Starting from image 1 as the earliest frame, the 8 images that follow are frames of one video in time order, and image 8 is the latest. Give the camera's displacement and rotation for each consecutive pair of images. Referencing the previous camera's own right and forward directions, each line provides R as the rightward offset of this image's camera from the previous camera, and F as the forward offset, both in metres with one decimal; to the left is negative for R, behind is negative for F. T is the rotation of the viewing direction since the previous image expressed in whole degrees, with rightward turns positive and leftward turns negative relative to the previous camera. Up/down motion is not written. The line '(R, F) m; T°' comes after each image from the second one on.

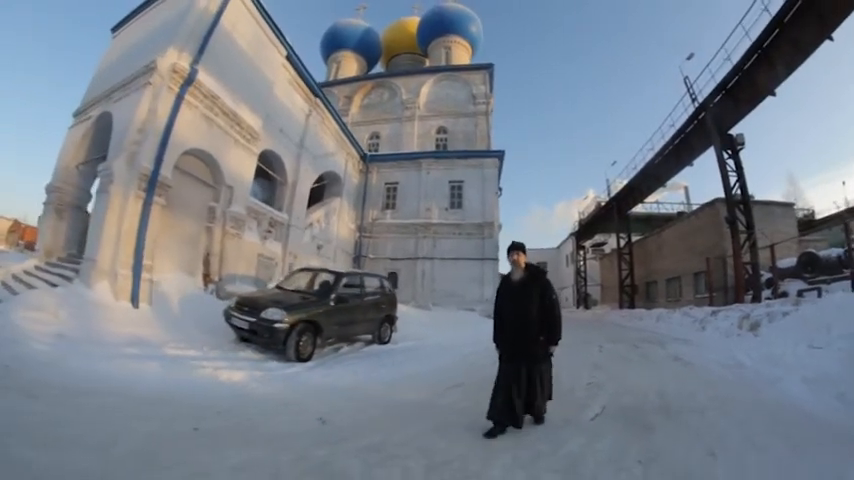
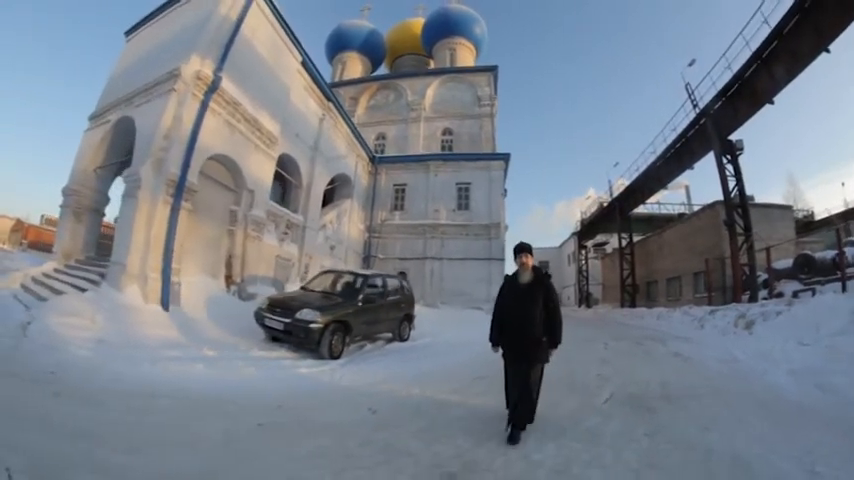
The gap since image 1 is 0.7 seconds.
(-0.3, -0.5) m; 0°
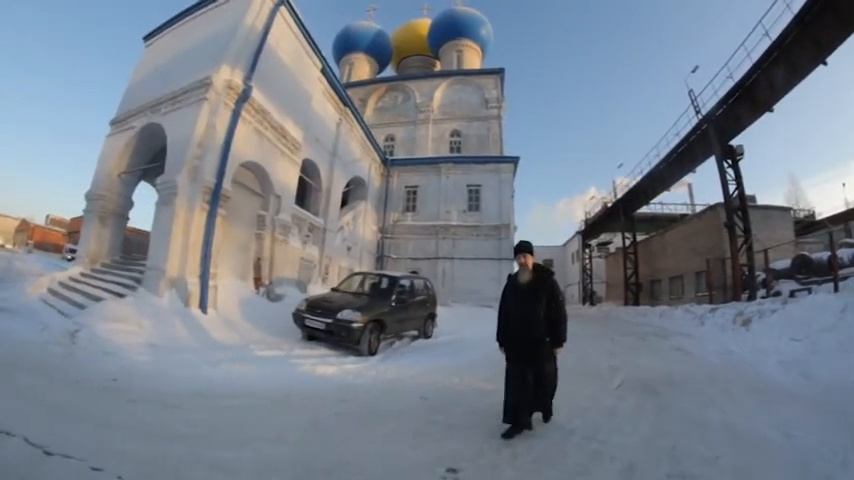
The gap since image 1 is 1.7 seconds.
(-0.4, -0.6) m; 0°
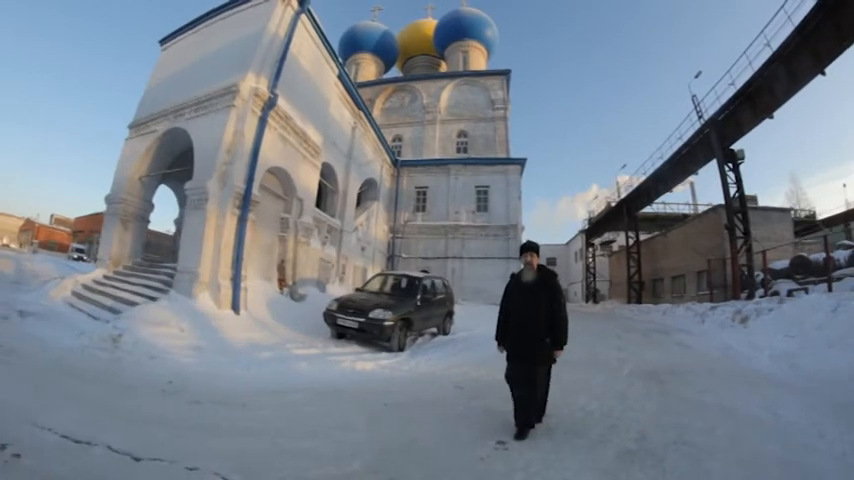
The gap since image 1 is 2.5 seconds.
(-0.4, -0.6) m; 0°
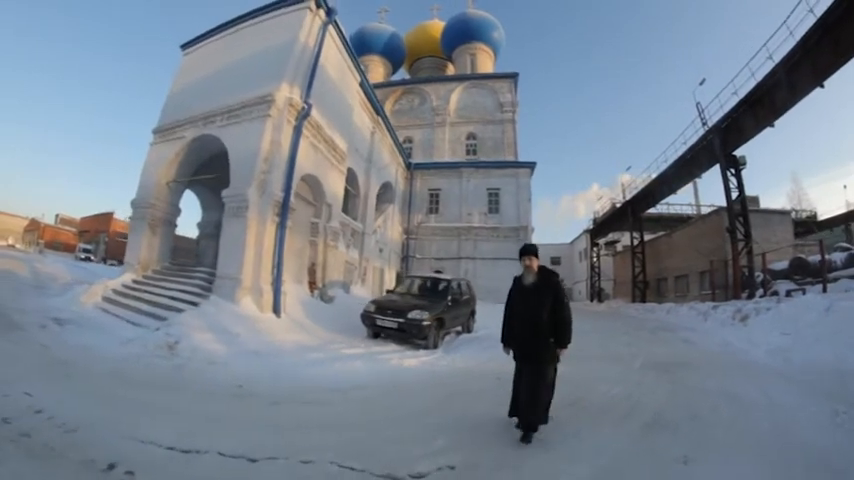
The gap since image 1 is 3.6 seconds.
(-0.5, -0.7) m; 0°
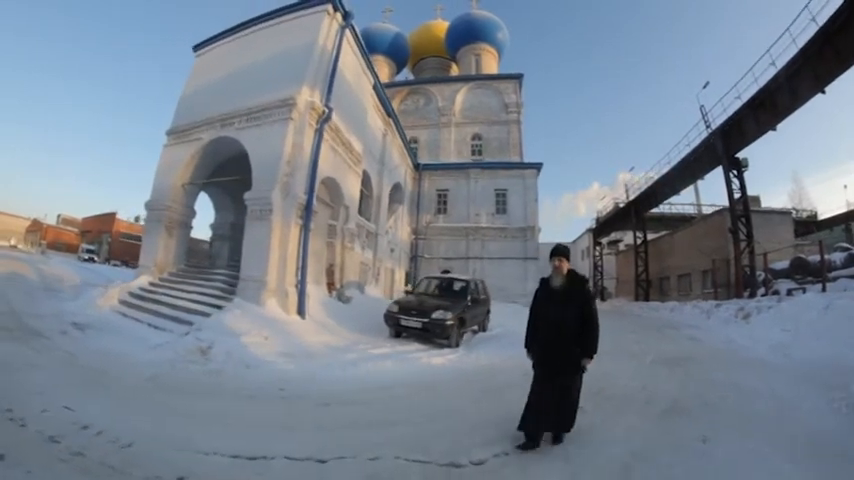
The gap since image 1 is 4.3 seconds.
(-0.4, -0.4) m; 0°
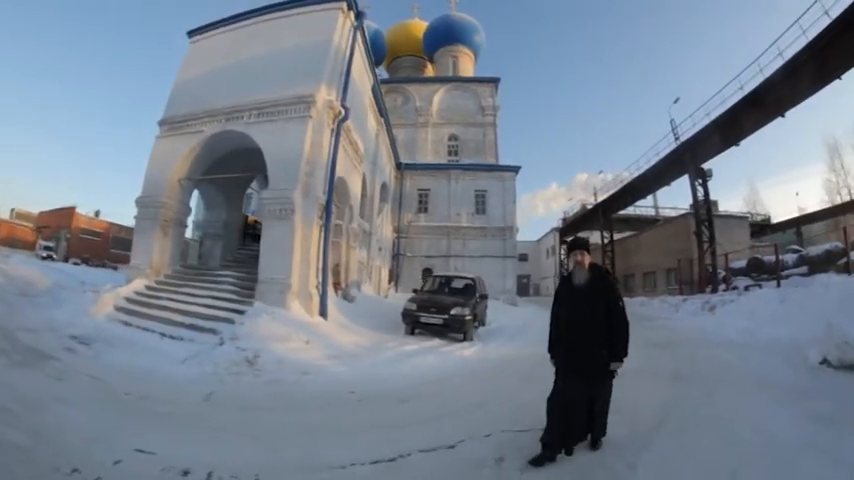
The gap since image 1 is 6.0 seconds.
(-0.6, -0.3) m; +5°
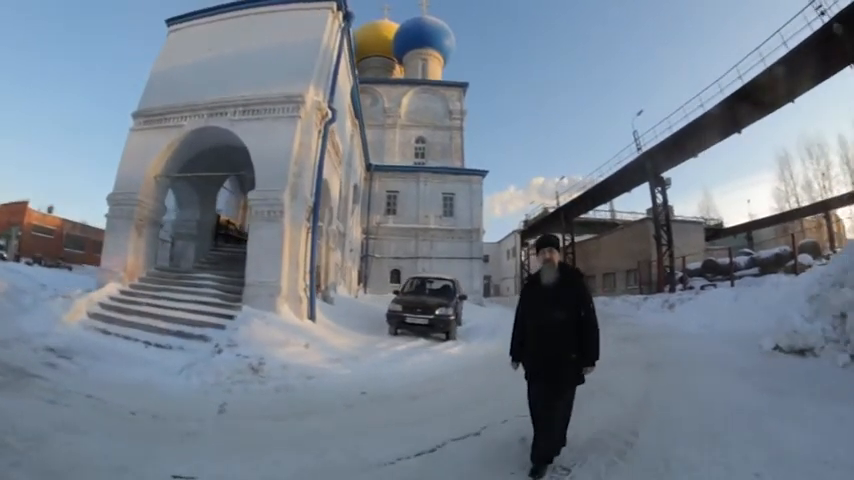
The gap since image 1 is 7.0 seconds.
(-0.6, -0.1) m; +6°
